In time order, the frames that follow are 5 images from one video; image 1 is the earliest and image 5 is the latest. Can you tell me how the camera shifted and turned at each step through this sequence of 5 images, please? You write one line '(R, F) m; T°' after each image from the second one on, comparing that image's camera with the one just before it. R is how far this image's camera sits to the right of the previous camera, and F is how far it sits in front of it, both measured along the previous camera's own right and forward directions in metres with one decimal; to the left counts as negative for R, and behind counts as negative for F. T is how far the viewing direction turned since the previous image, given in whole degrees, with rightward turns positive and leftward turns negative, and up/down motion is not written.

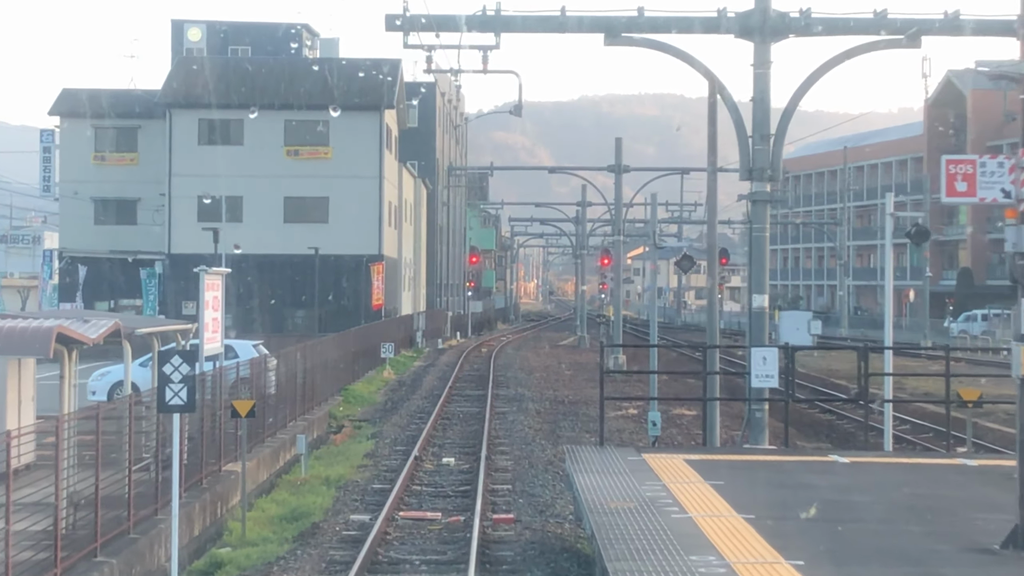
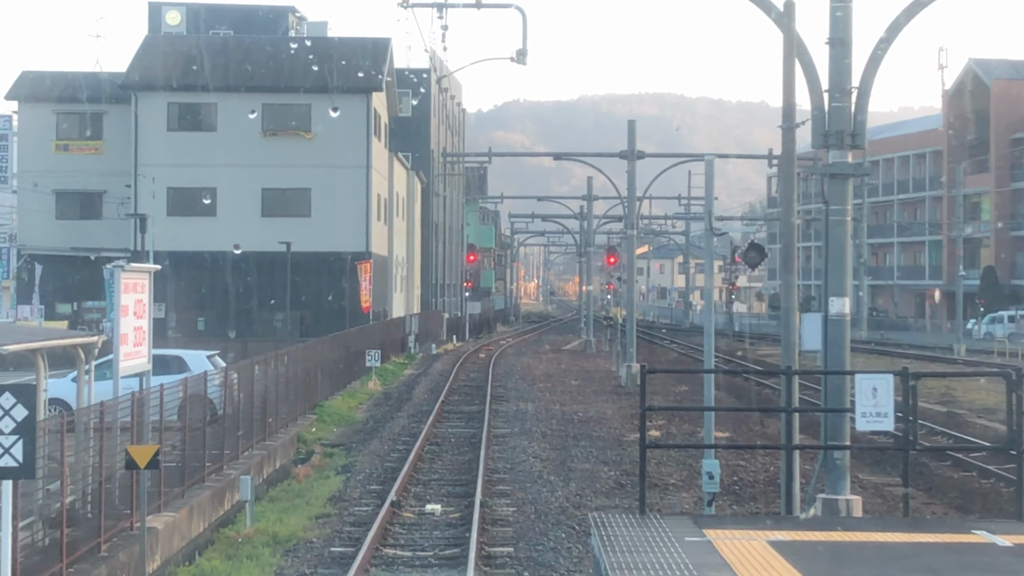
(0.0, +3.1) m; 0°
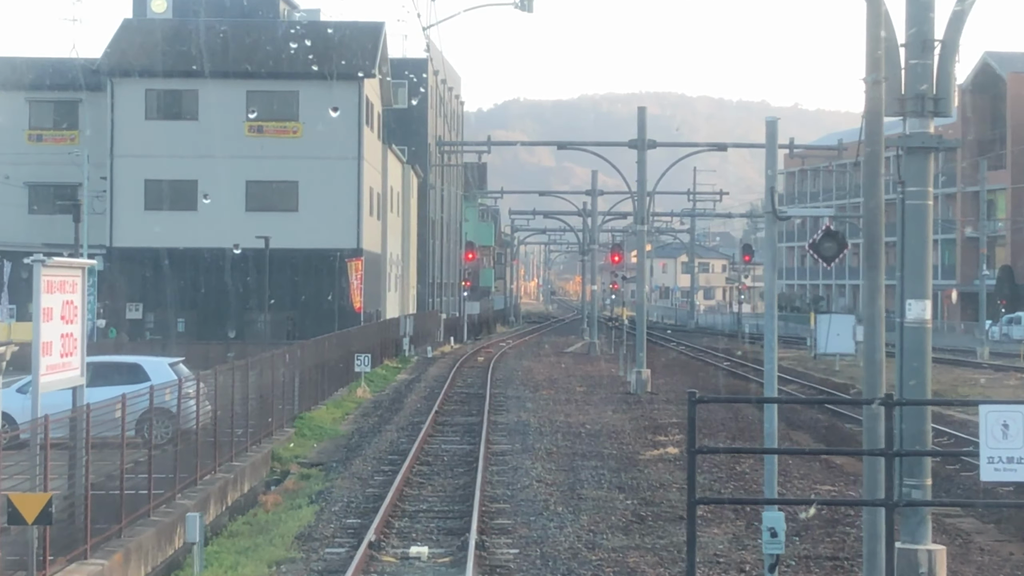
(0.0, +1.9) m; 0°
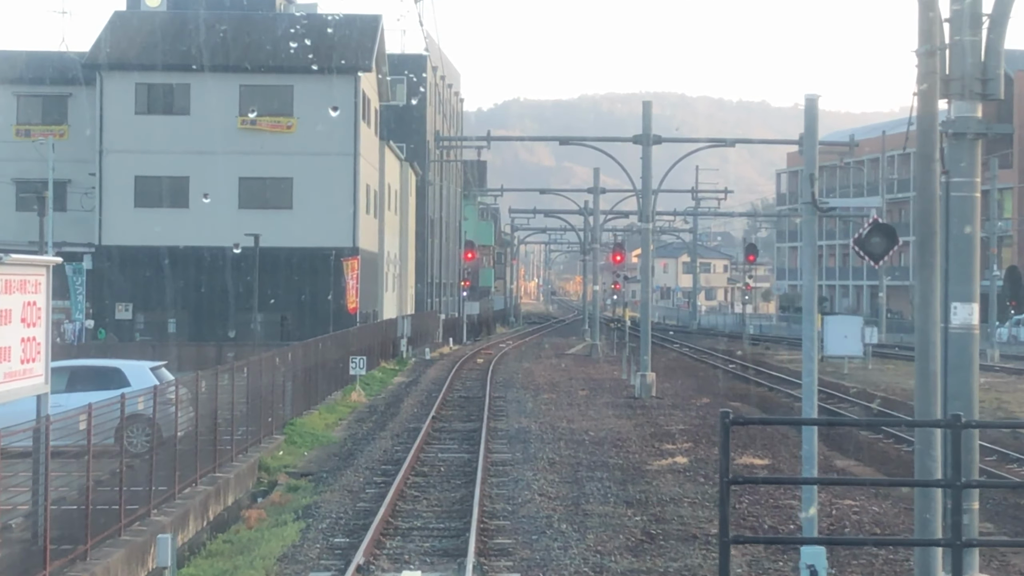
(0.0, +0.8) m; 0°
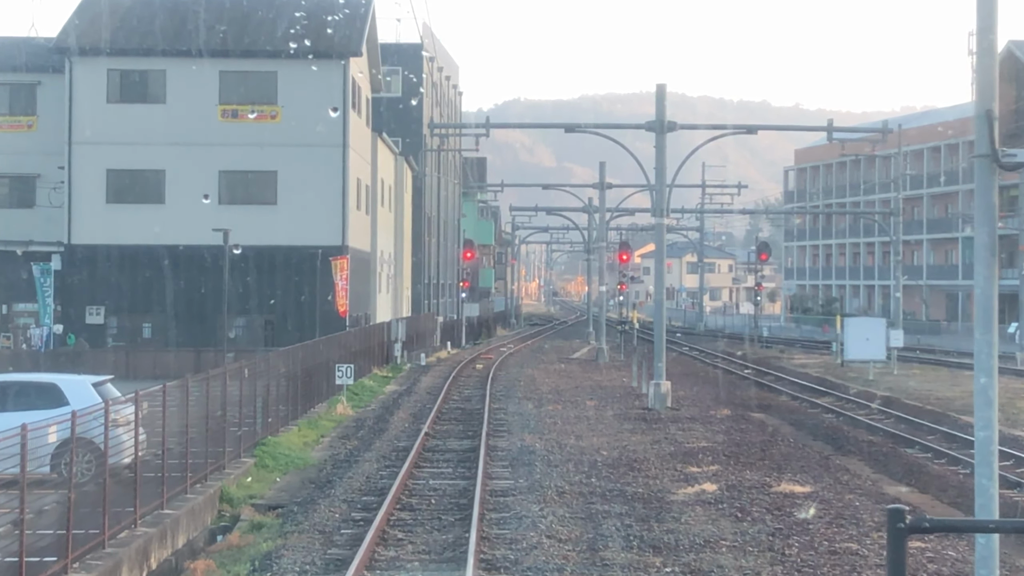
(0.0, +2.1) m; 0°
